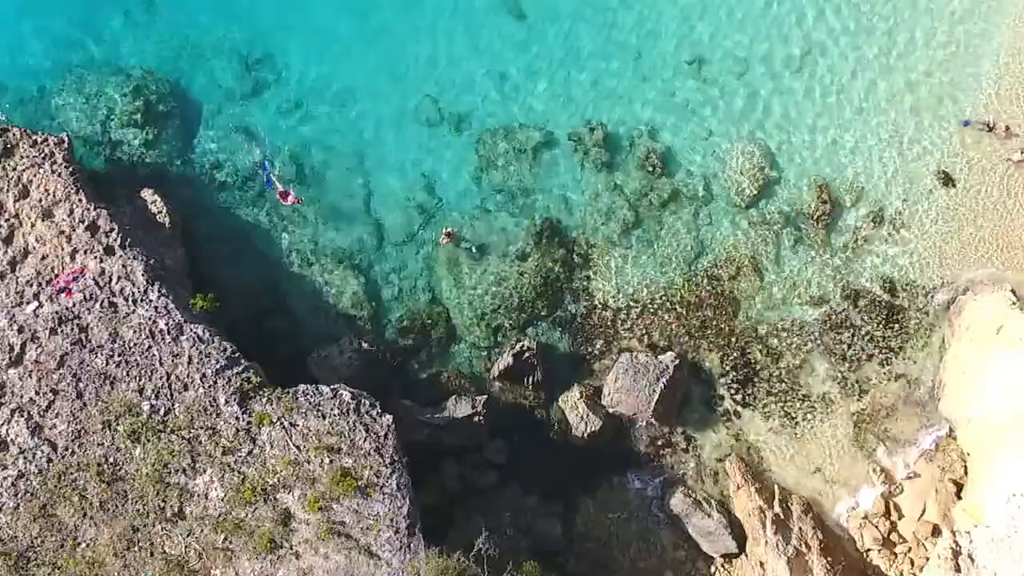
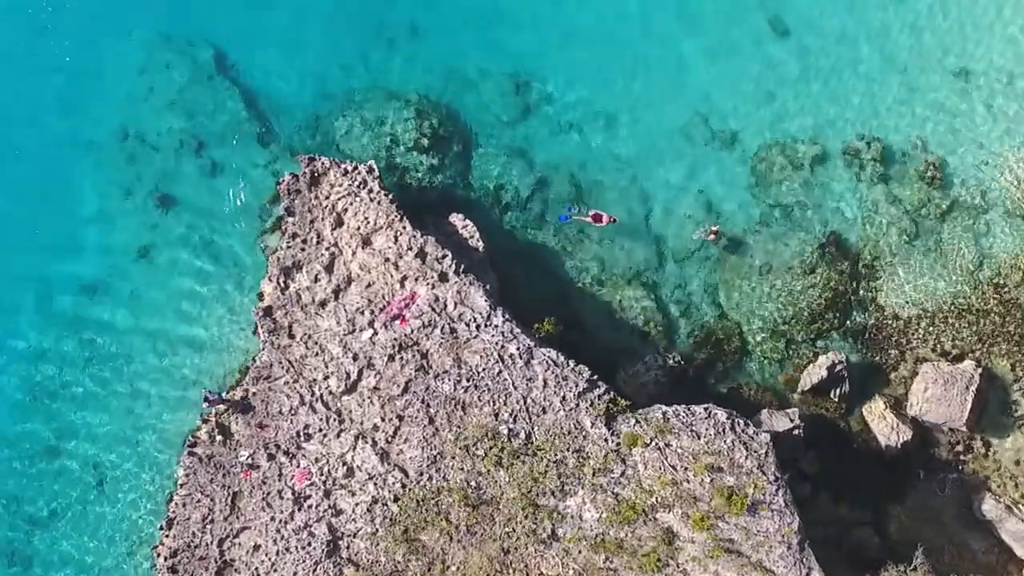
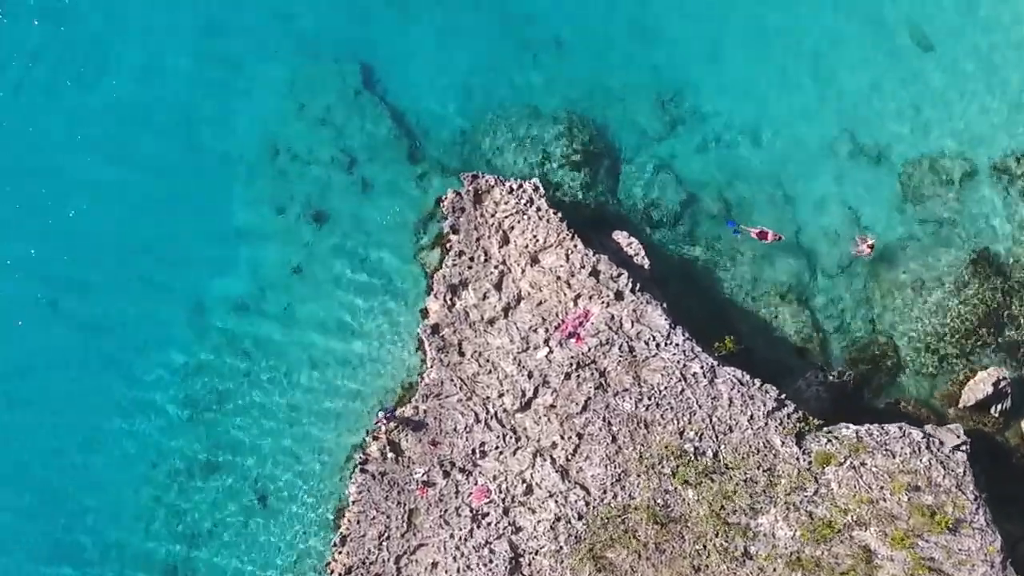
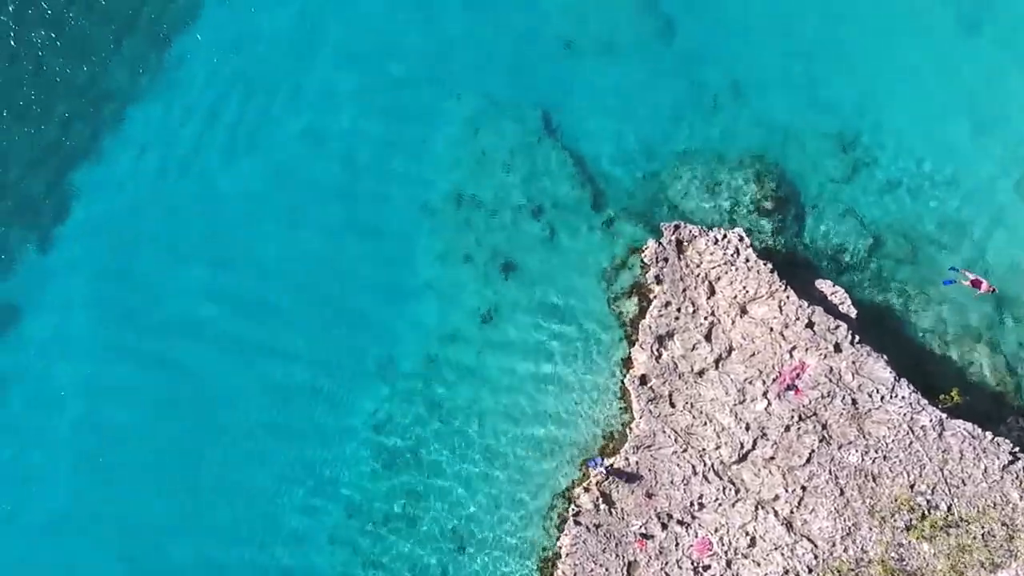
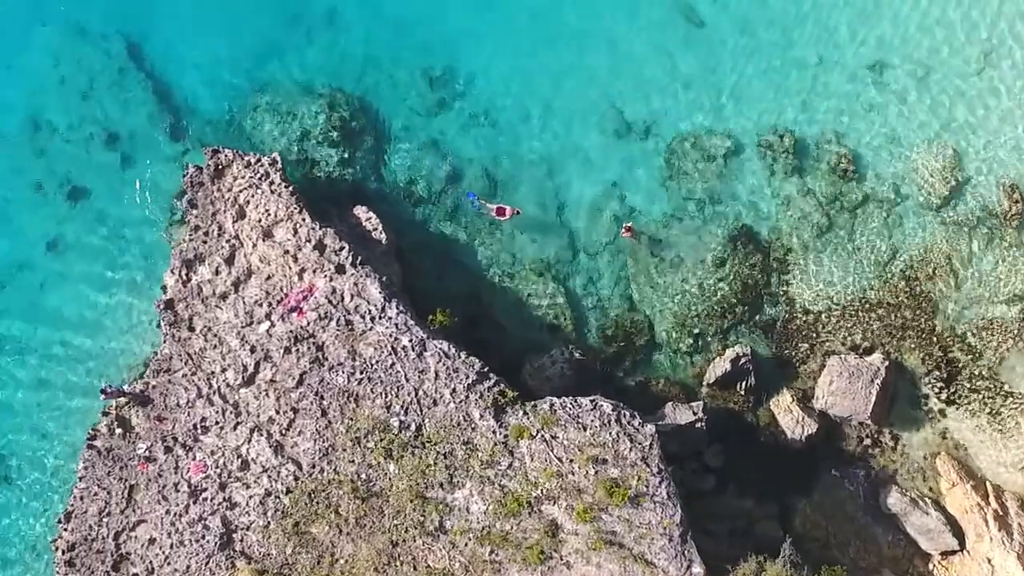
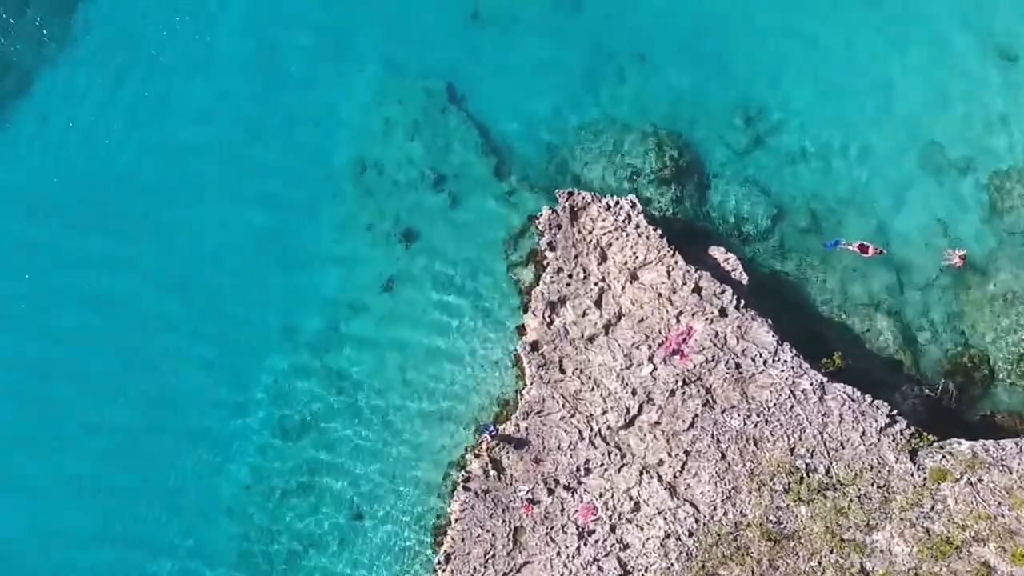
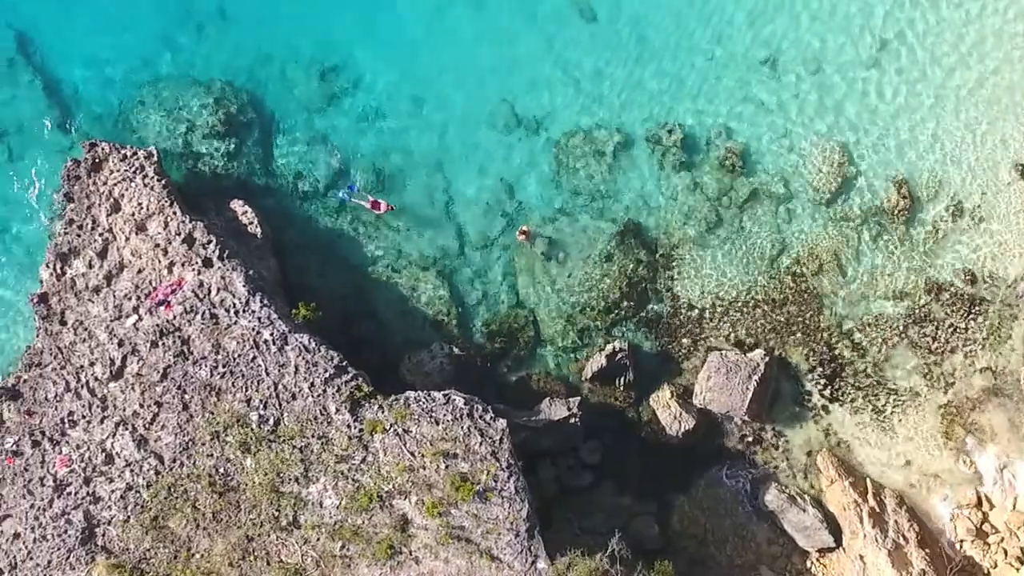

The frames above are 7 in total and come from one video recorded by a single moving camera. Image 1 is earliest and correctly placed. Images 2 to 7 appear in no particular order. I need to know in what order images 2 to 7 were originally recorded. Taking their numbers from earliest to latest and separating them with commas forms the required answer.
7, 5, 2, 3, 6, 4
